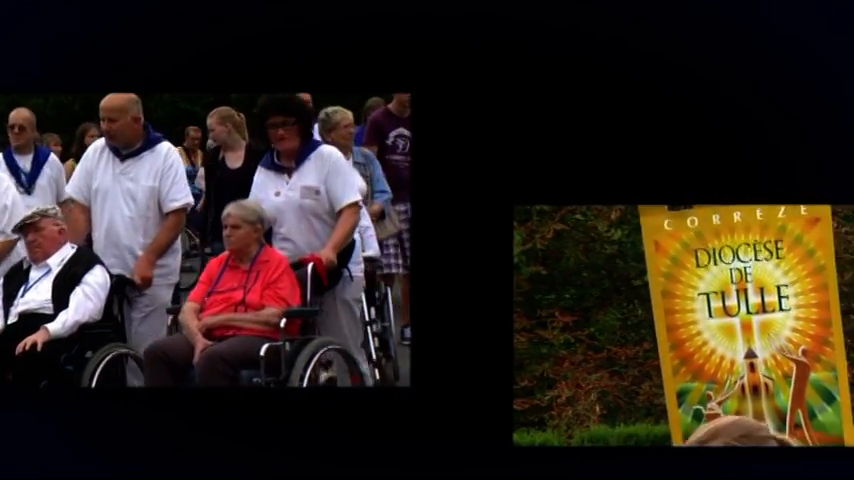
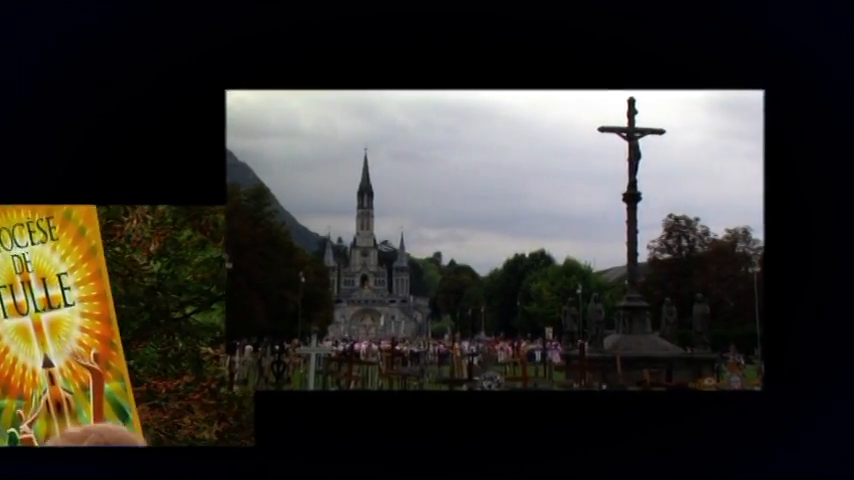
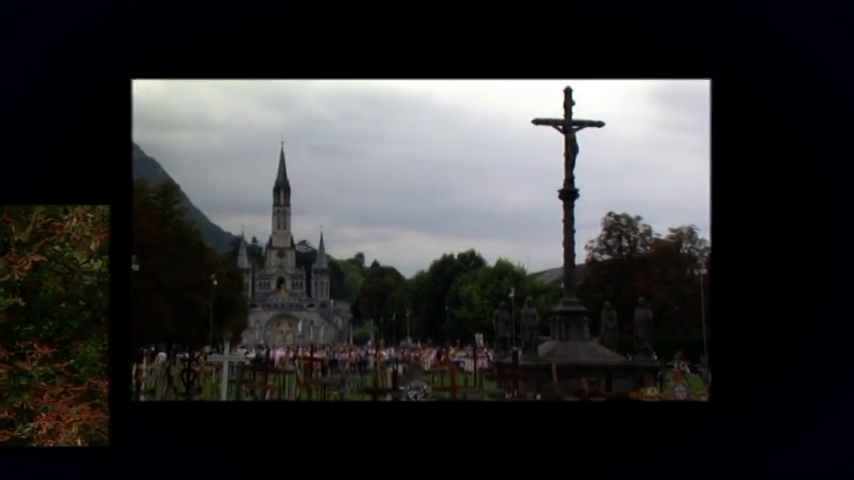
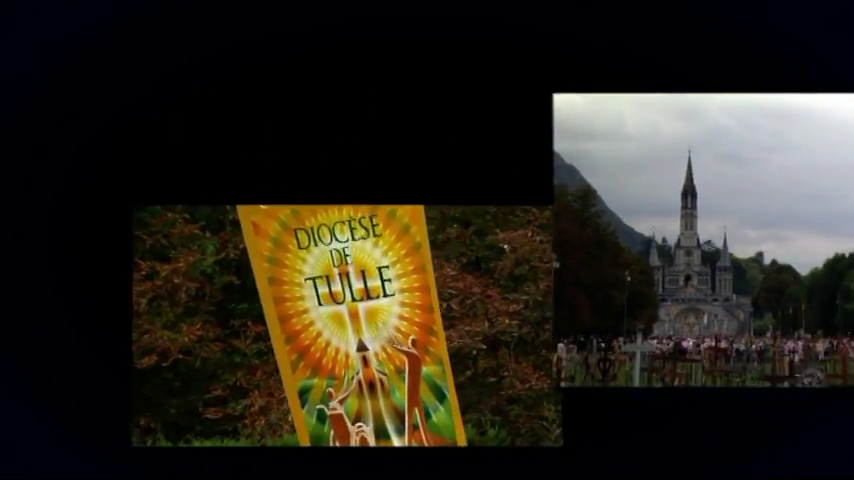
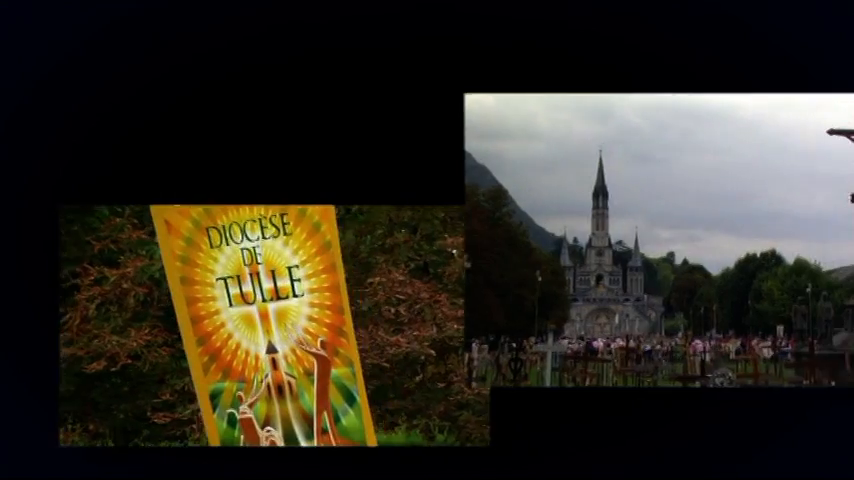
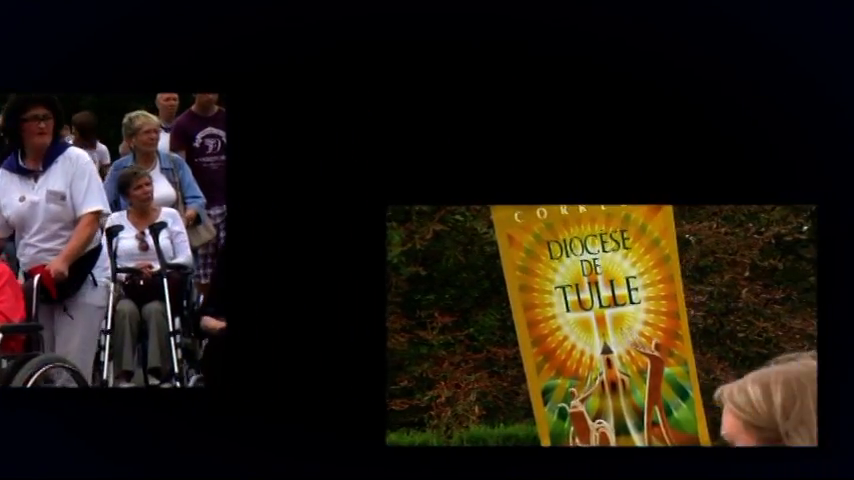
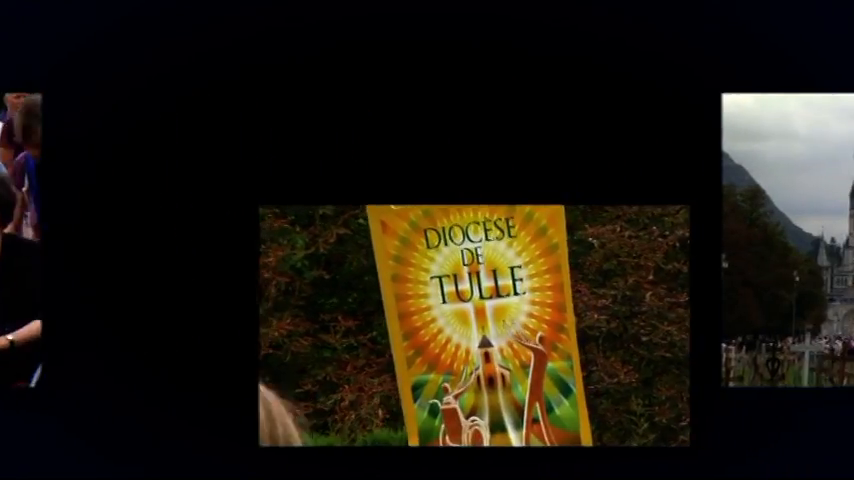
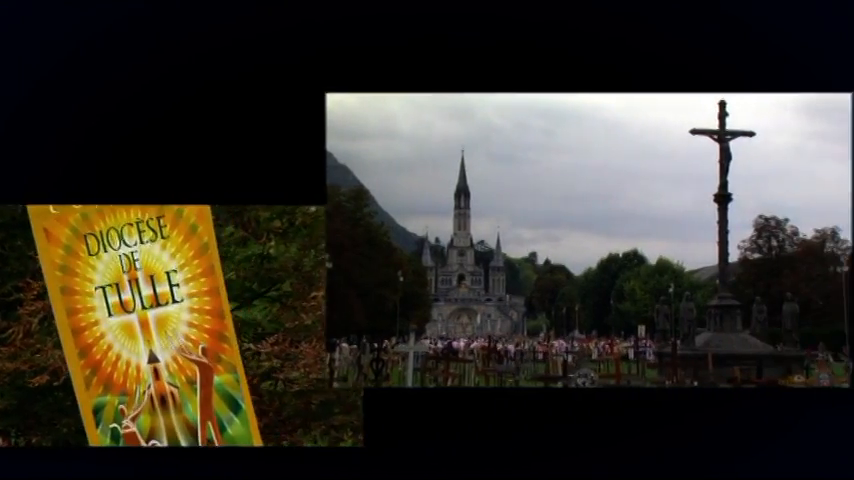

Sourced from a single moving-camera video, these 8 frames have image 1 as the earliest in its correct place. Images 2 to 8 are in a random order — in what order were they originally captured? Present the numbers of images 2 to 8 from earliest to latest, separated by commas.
6, 7, 4, 5, 8, 2, 3
